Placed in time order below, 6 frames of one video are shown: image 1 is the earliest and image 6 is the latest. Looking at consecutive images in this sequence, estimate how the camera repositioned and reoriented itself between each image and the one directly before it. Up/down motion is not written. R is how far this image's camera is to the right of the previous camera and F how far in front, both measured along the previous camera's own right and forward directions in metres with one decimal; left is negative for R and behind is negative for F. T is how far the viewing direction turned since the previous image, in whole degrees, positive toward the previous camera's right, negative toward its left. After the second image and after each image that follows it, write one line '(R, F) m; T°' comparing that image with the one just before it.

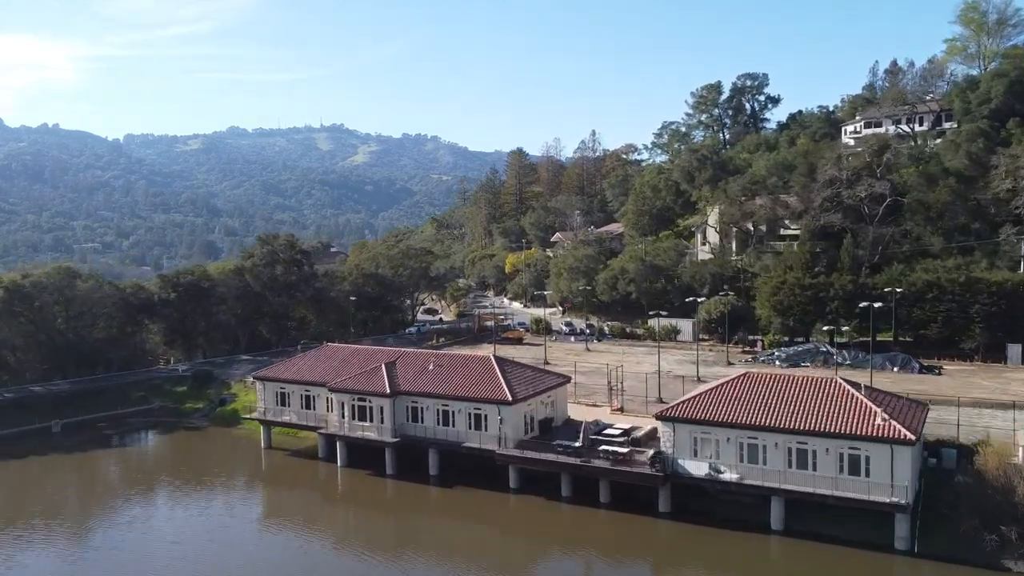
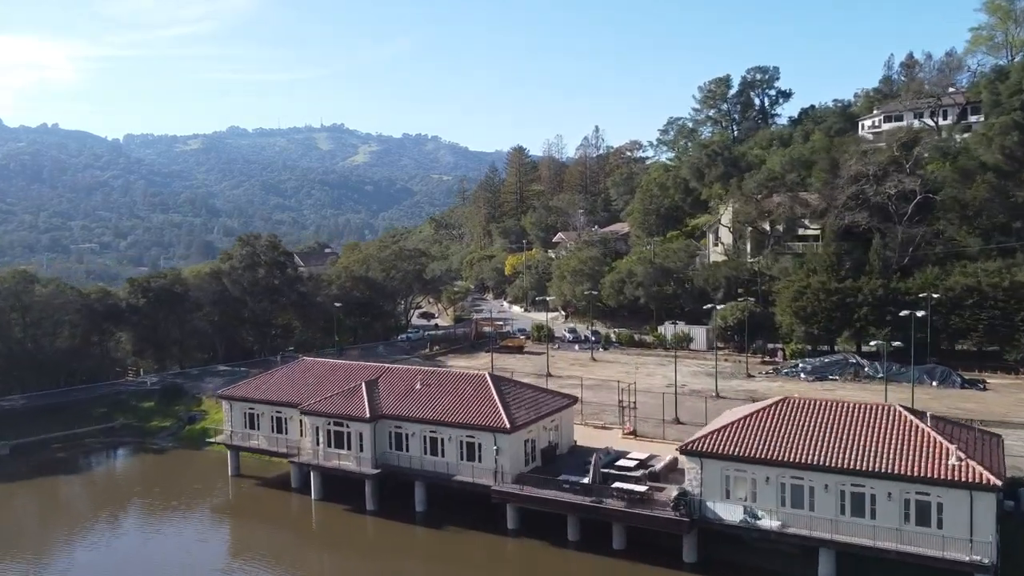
(+0.1, +3.4) m; 0°
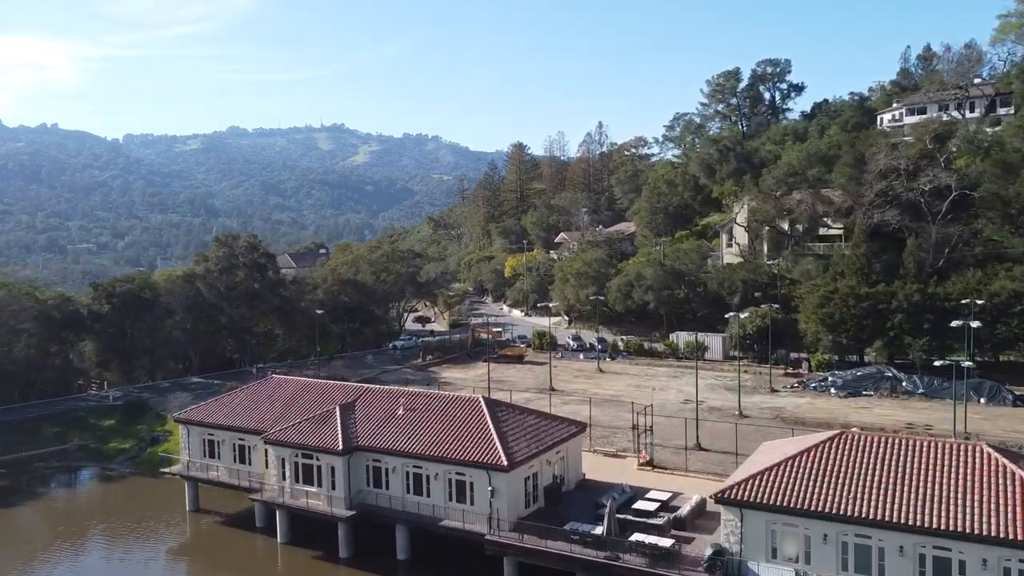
(+0.1, +3.4) m; 0°
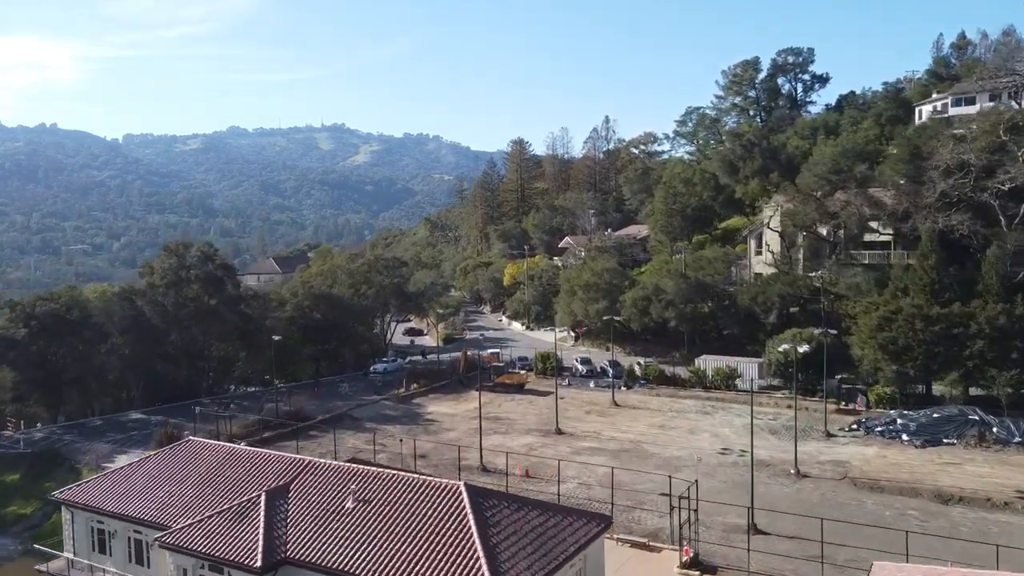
(+0.1, +6.0) m; 0°
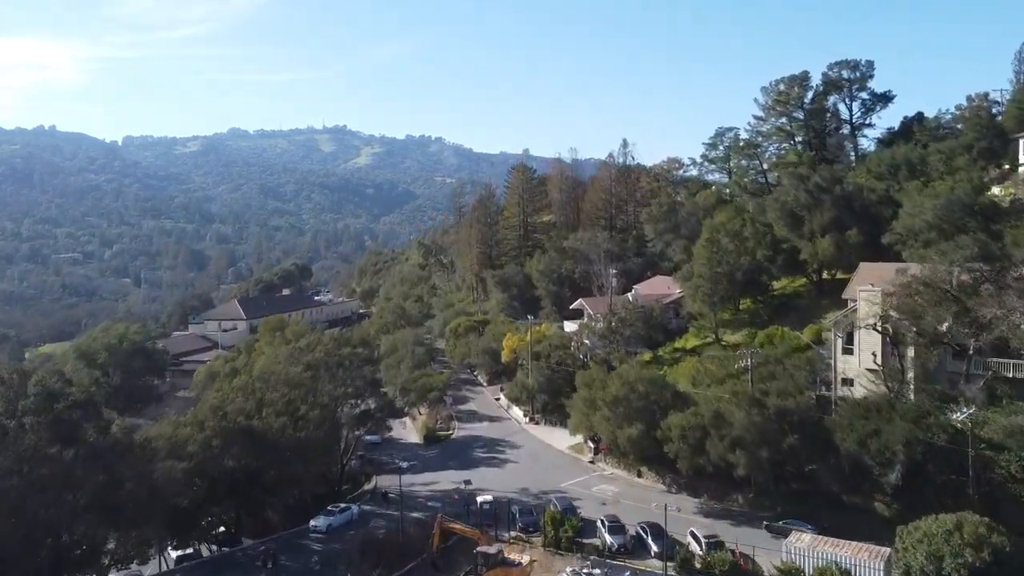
(+0.1, +11.6) m; 0°
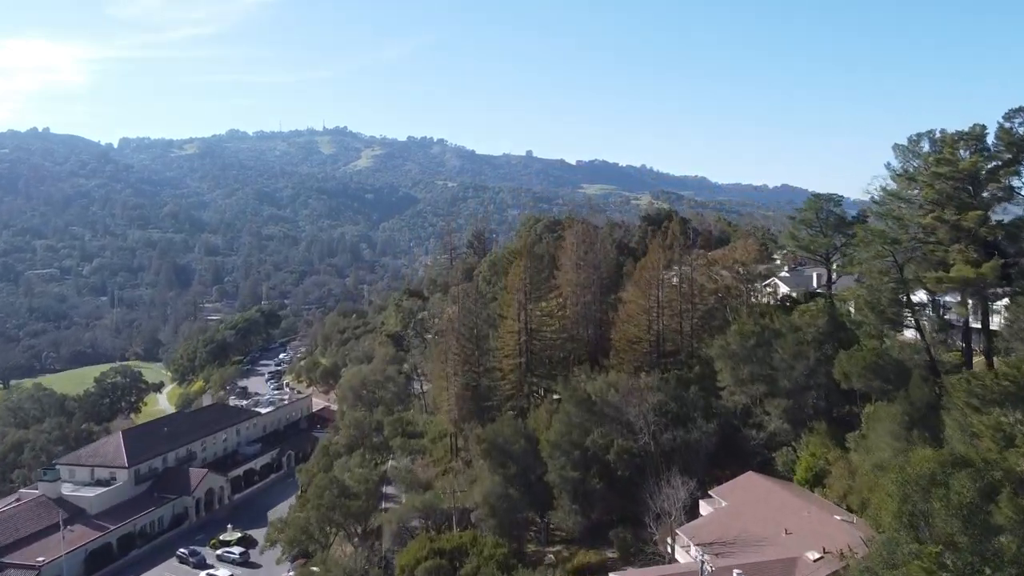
(+0.3, +22.4) m; 0°
